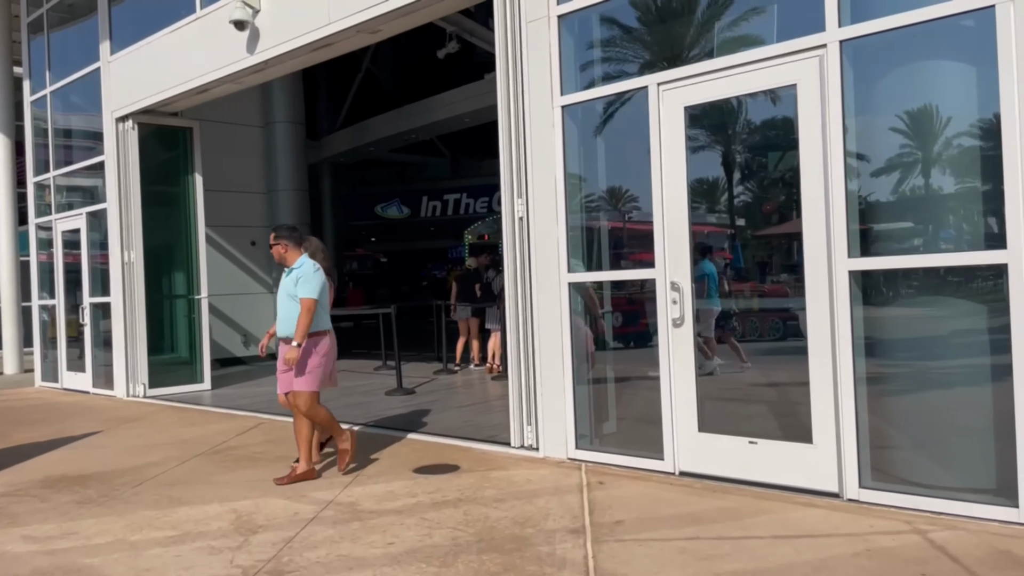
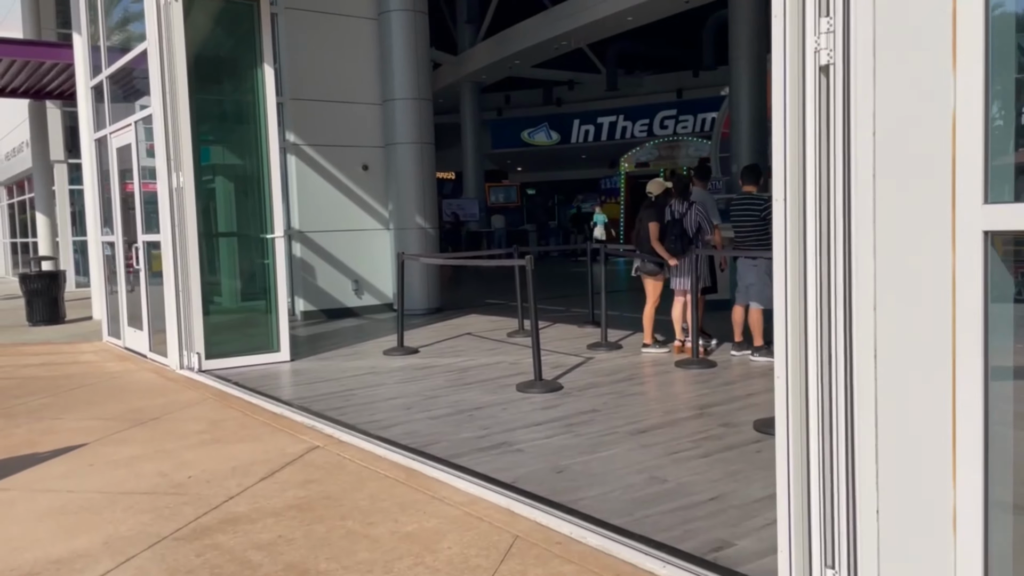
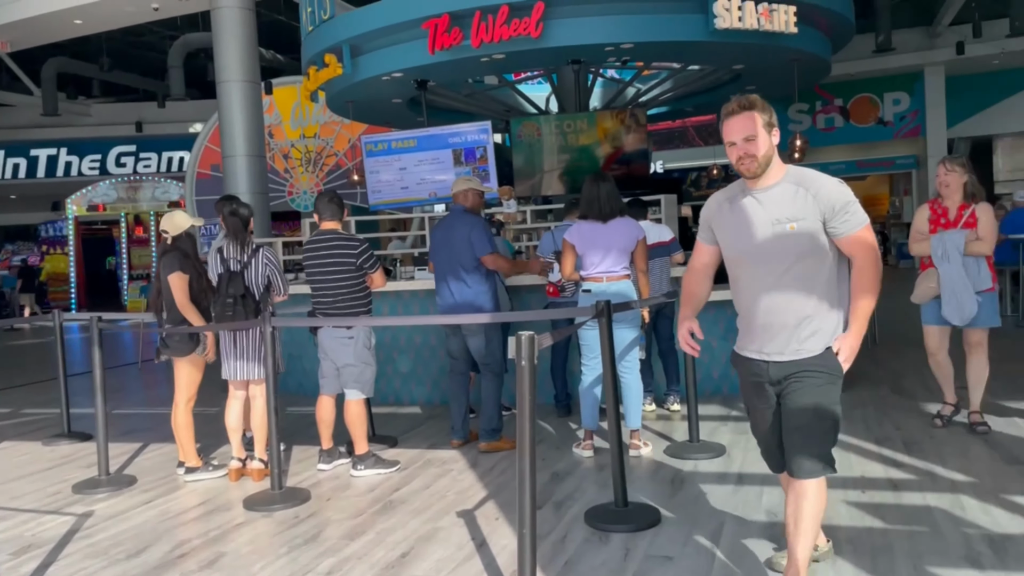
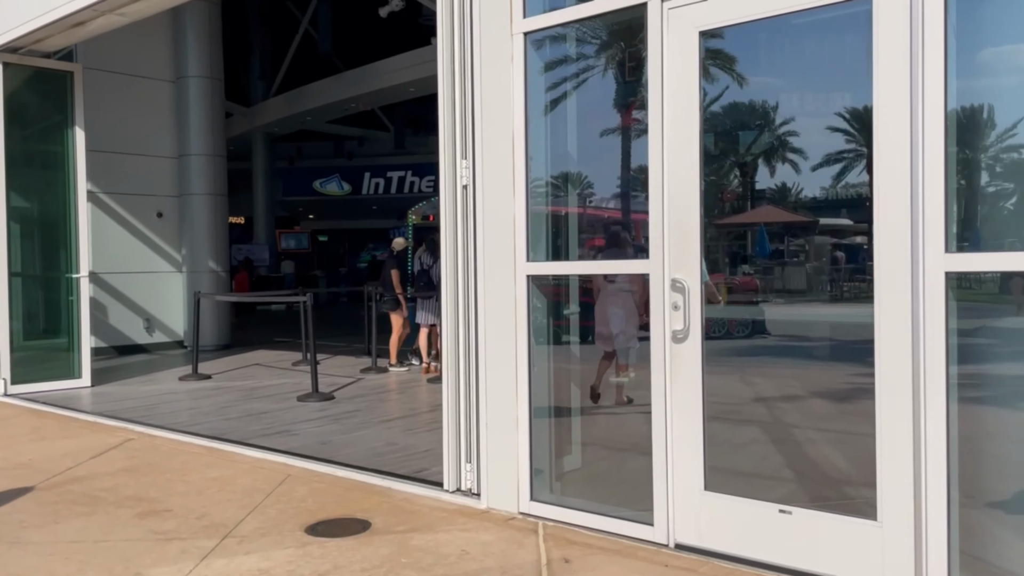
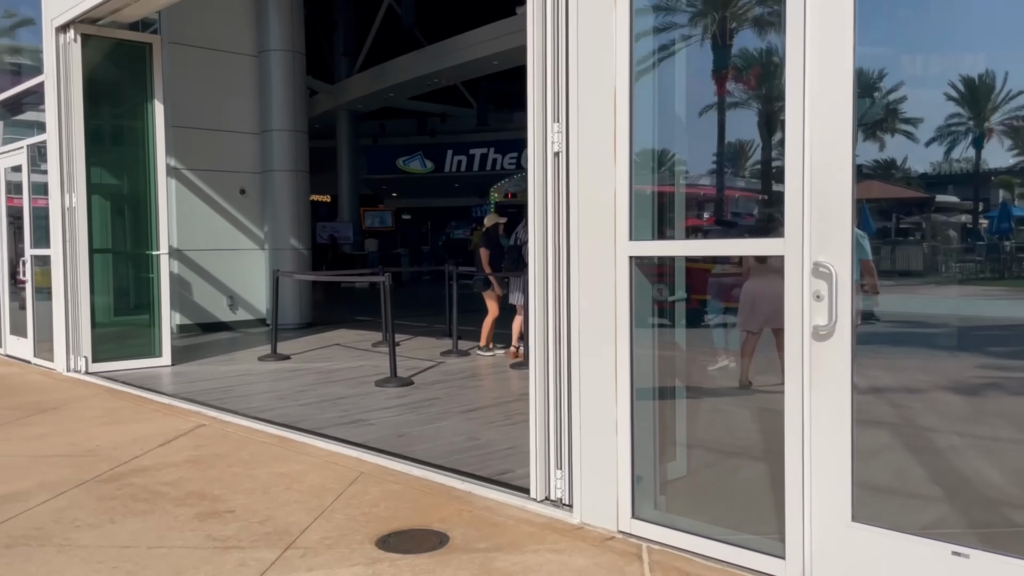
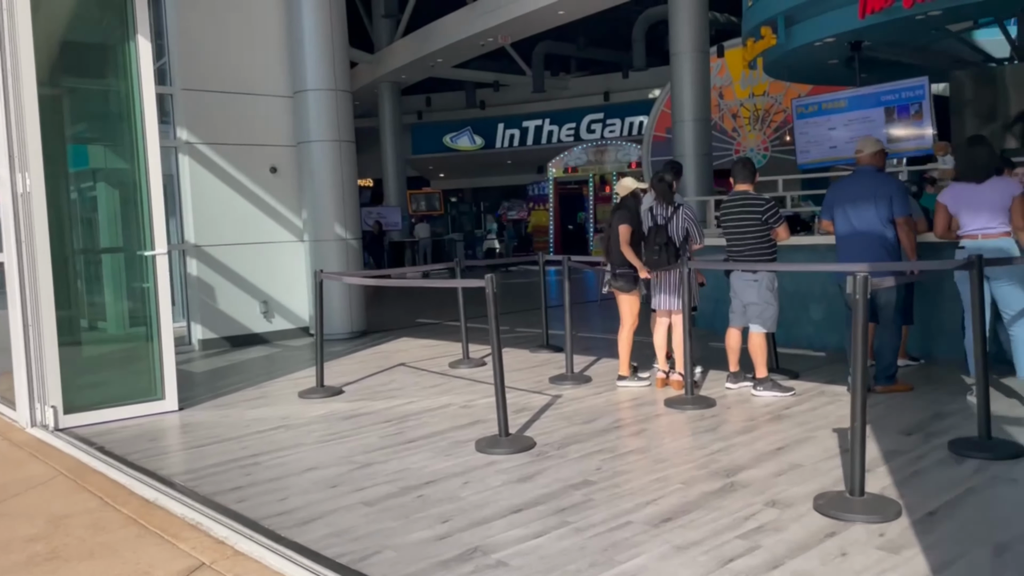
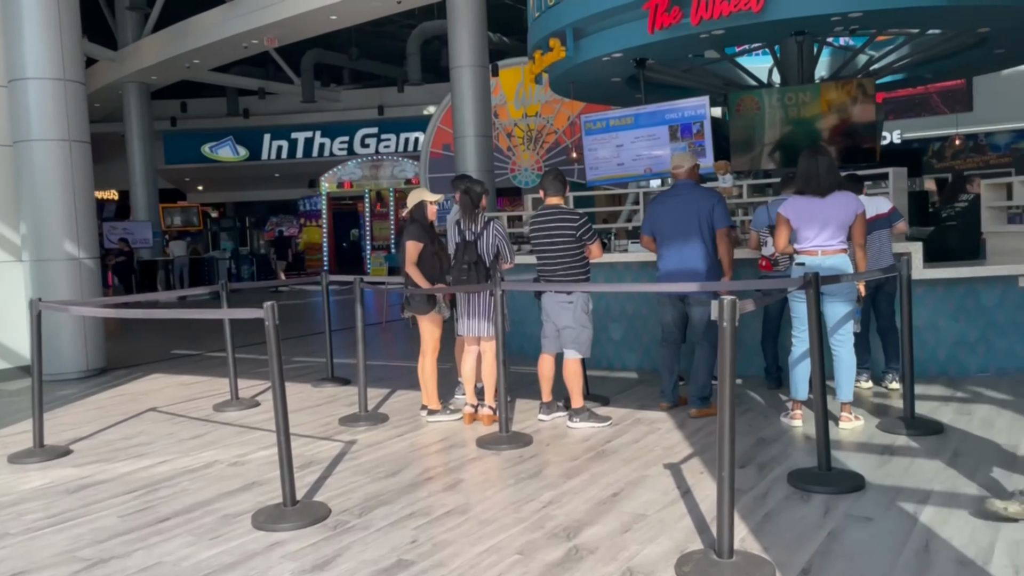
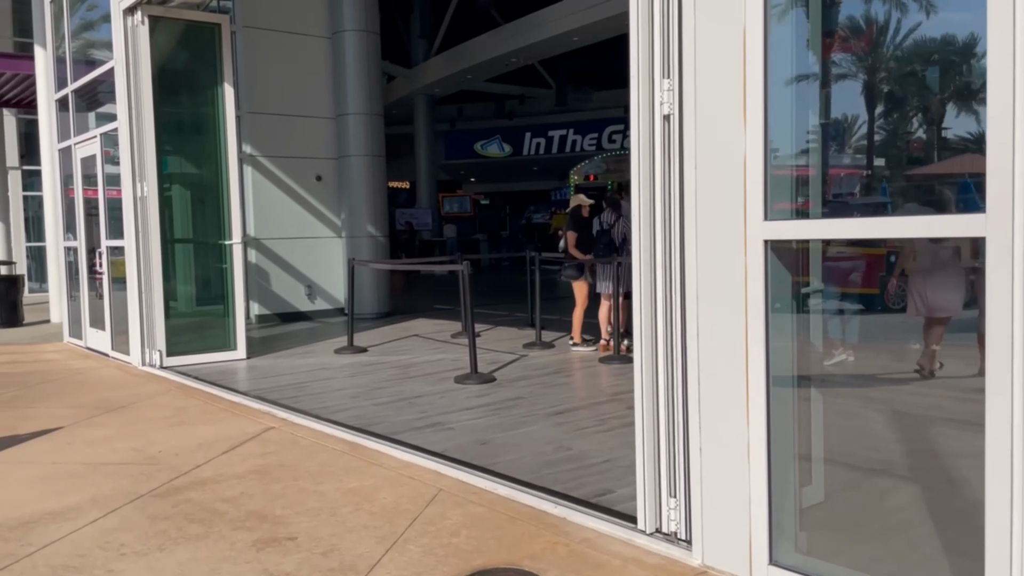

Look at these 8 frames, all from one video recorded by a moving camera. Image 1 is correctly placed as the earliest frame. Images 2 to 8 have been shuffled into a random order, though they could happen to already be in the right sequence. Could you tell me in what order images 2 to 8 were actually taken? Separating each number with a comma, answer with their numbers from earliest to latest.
4, 5, 8, 2, 6, 7, 3
